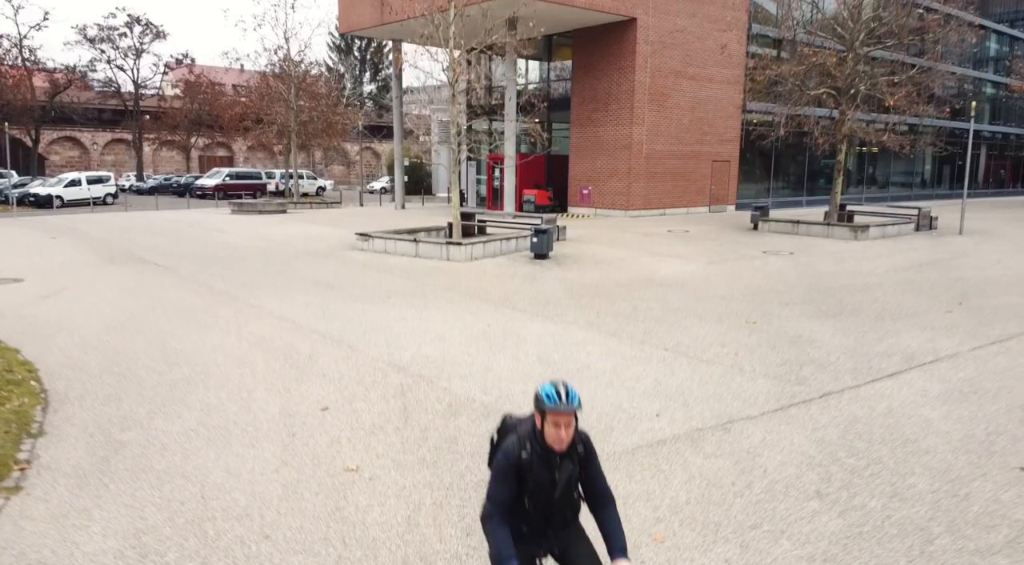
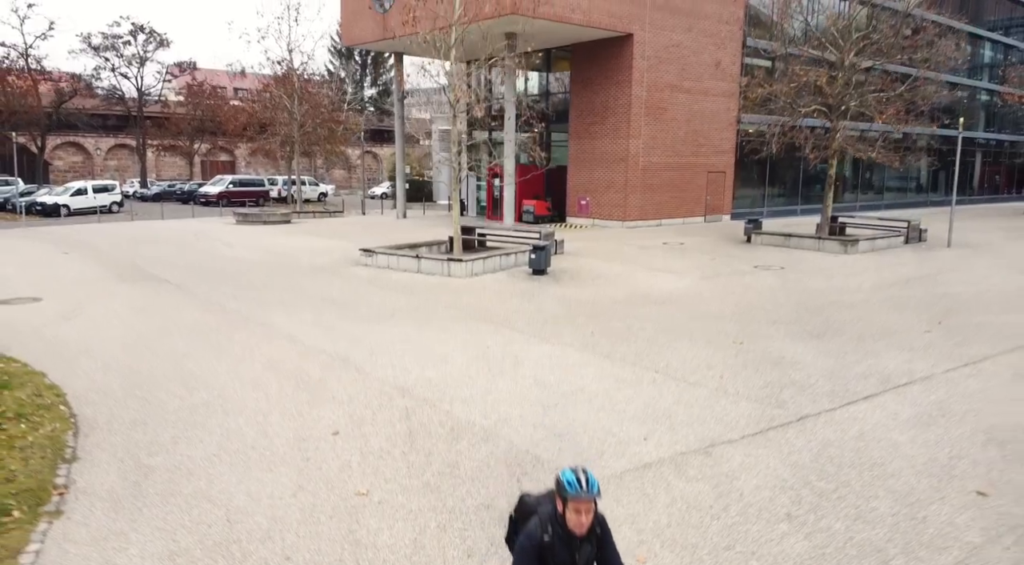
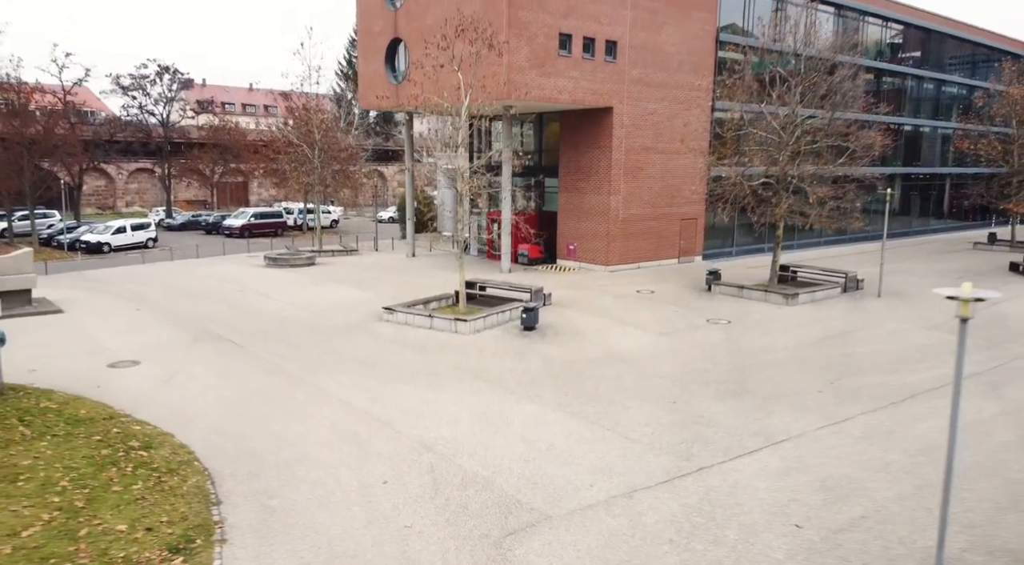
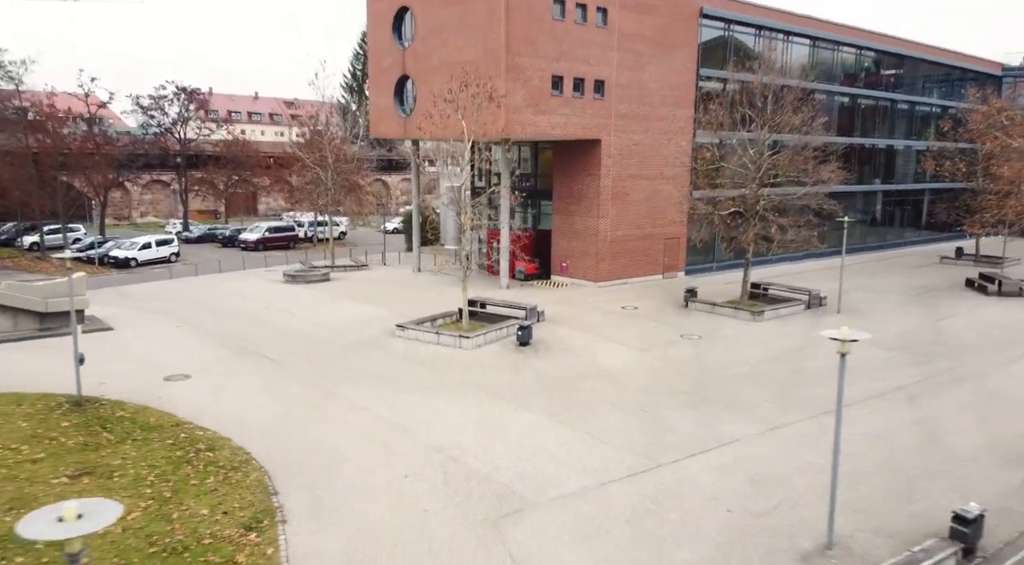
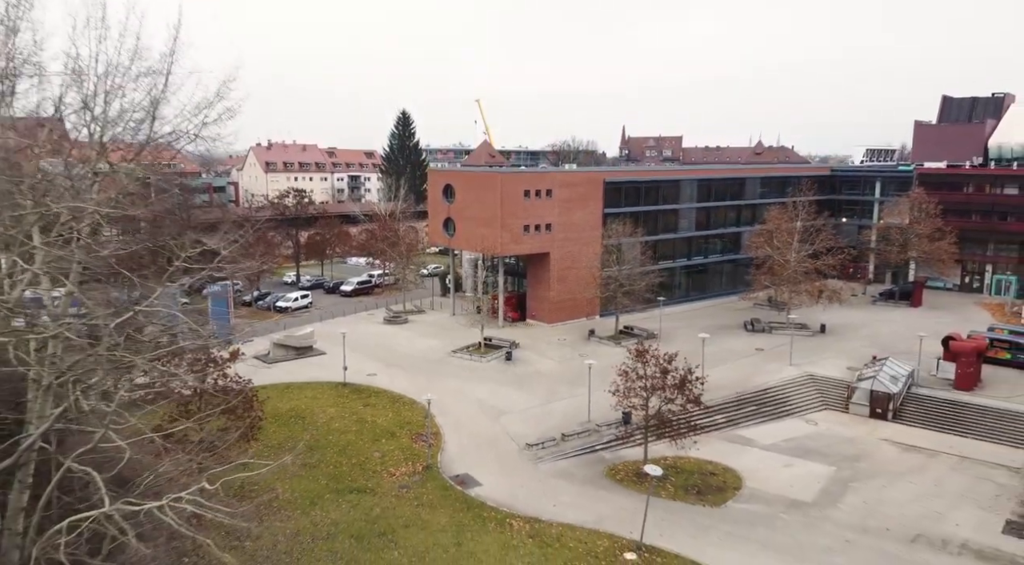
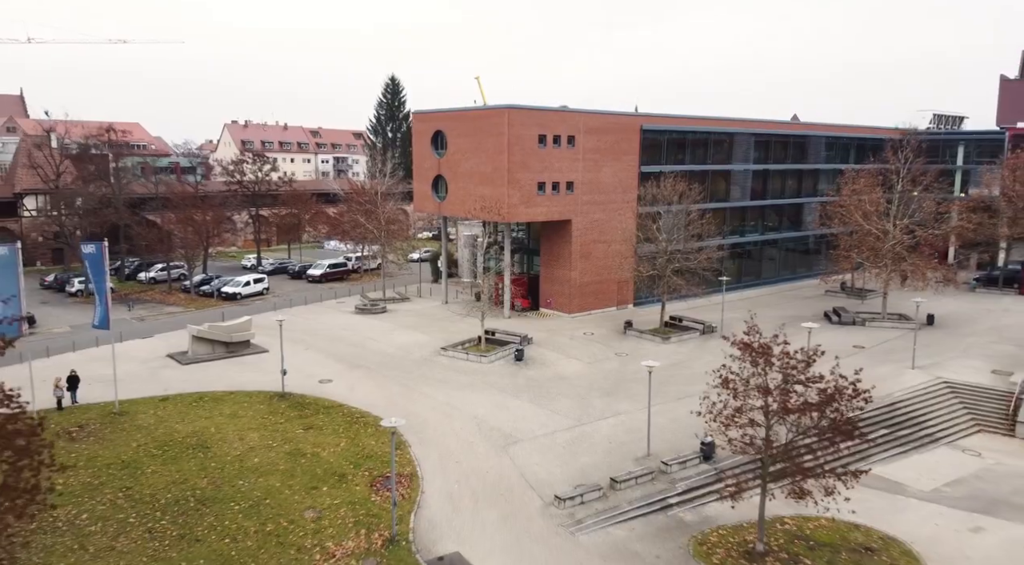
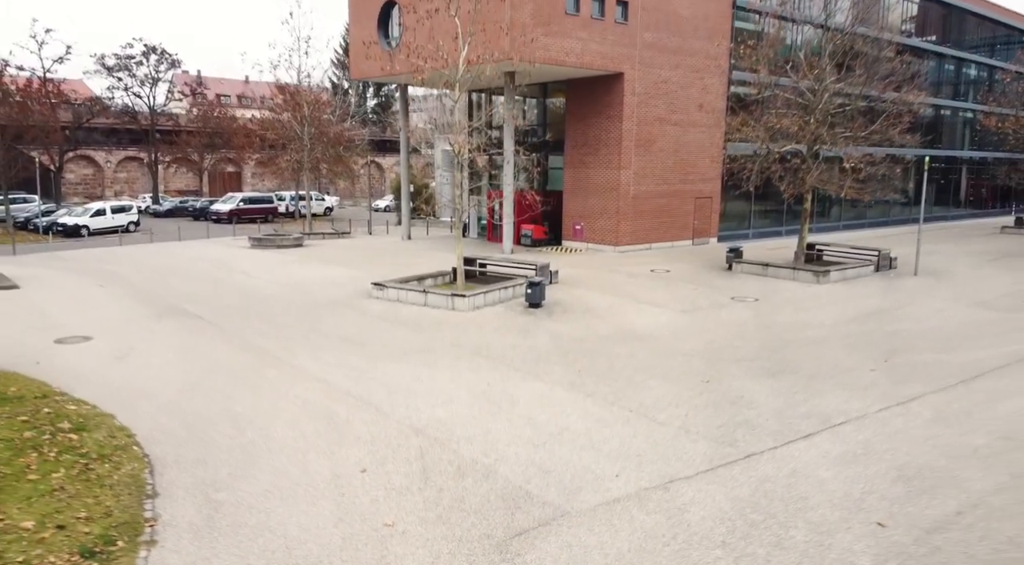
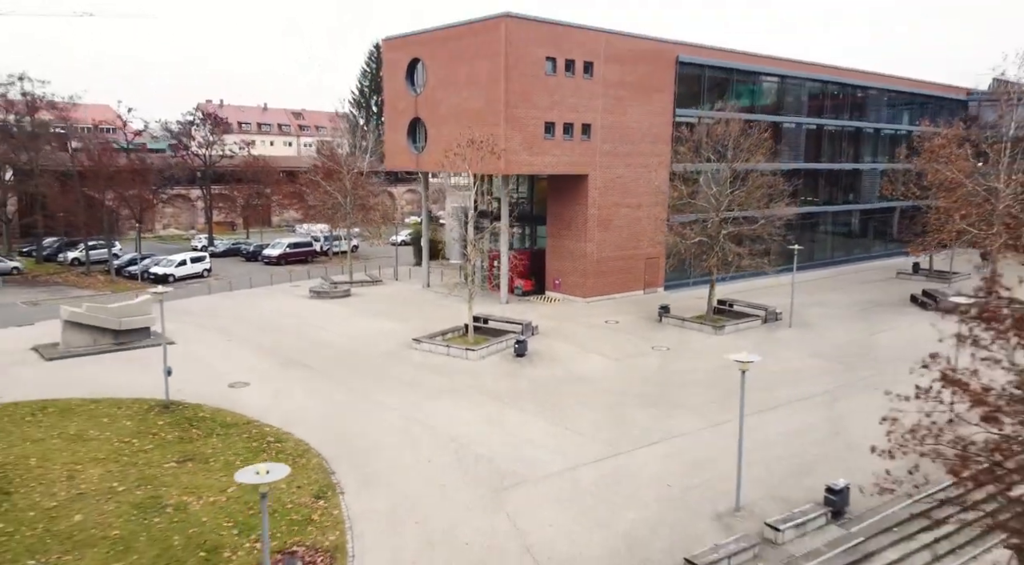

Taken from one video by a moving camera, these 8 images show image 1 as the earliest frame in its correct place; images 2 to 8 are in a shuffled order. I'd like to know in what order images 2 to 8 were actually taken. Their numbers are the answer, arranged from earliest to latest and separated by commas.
2, 7, 3, 4, 8, 6, 5
